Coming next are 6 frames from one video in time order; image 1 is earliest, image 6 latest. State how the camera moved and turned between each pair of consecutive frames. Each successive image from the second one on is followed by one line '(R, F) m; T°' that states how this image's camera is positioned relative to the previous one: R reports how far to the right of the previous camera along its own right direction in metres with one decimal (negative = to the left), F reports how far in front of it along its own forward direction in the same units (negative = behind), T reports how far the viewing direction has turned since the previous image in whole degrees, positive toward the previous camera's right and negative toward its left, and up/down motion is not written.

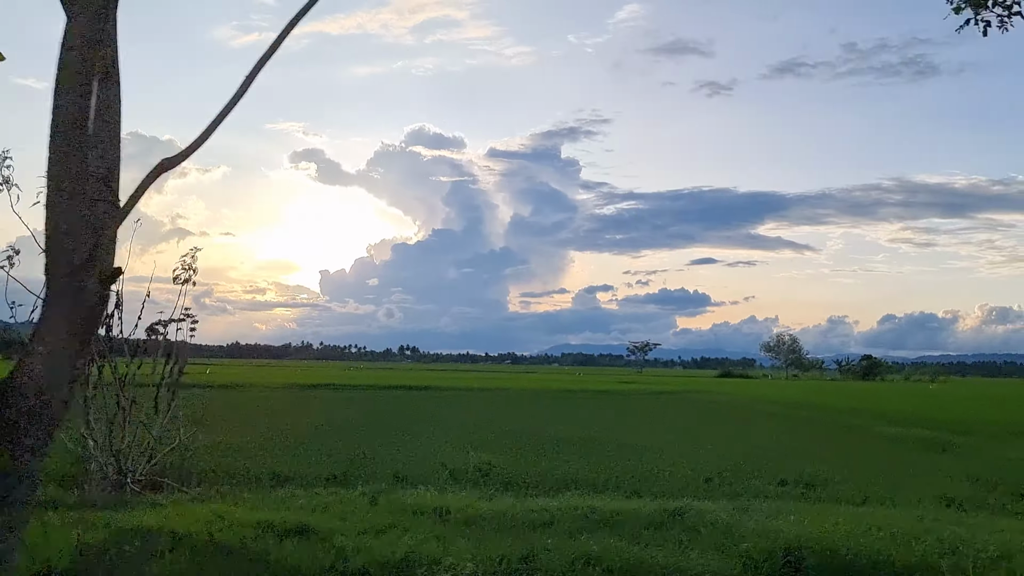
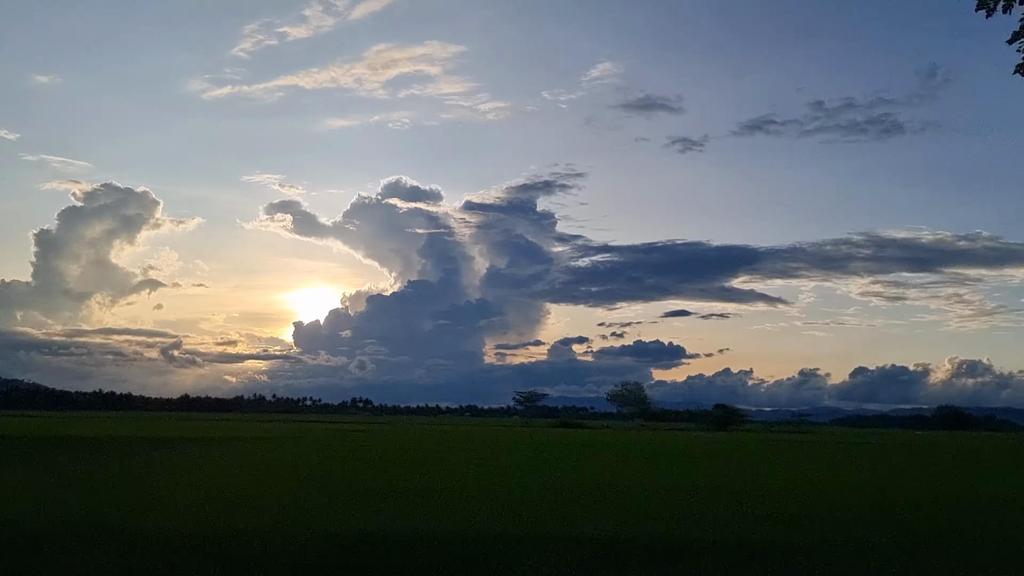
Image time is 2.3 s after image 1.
(+7.5, +3.0) m; +2°
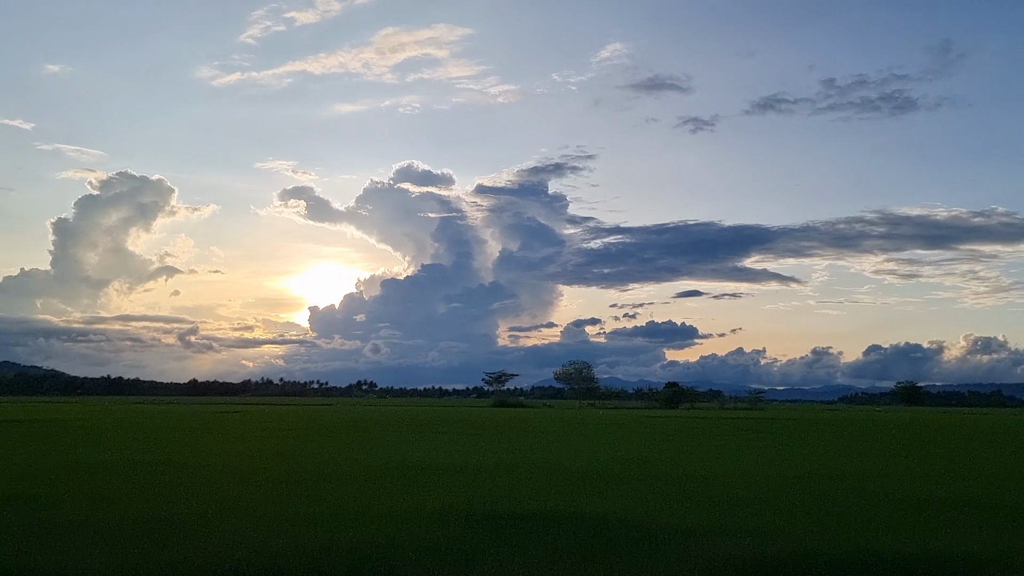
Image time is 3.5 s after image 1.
(+4.9, -3.2) m; -1°
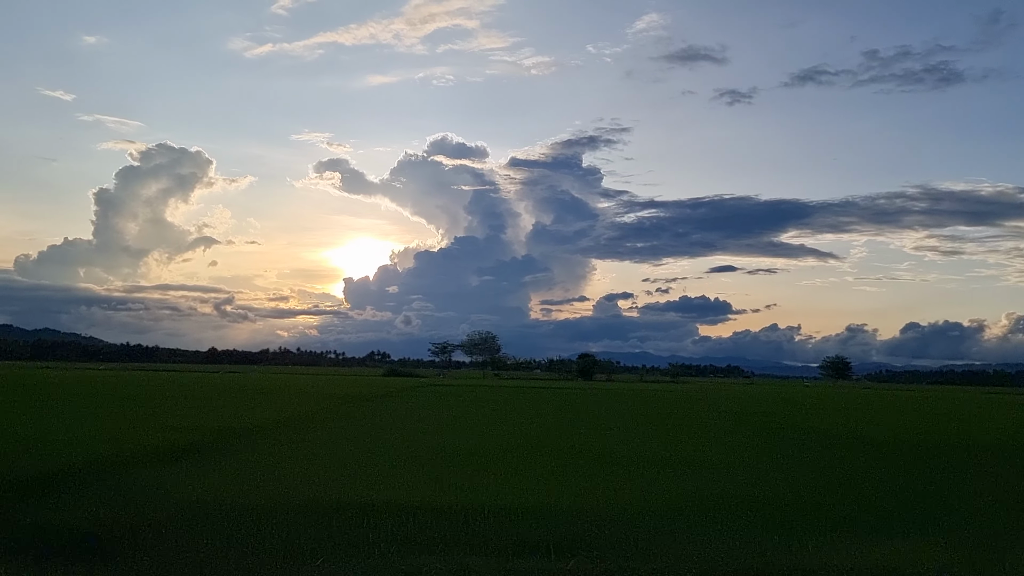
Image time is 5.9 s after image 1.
(+10.3, -0.3) m; -3°
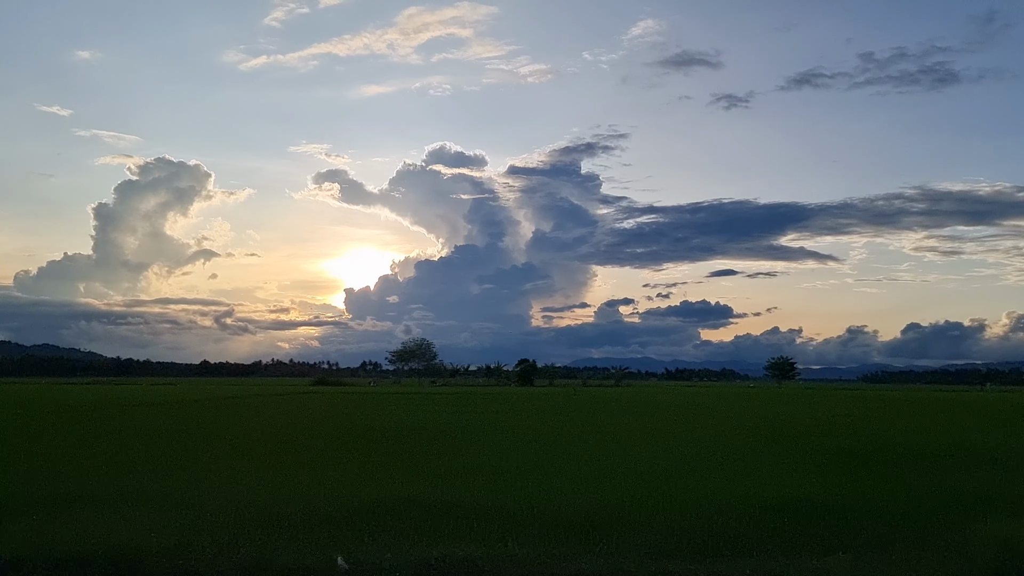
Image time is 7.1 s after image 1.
(+5.4, -0.2) m; 0°
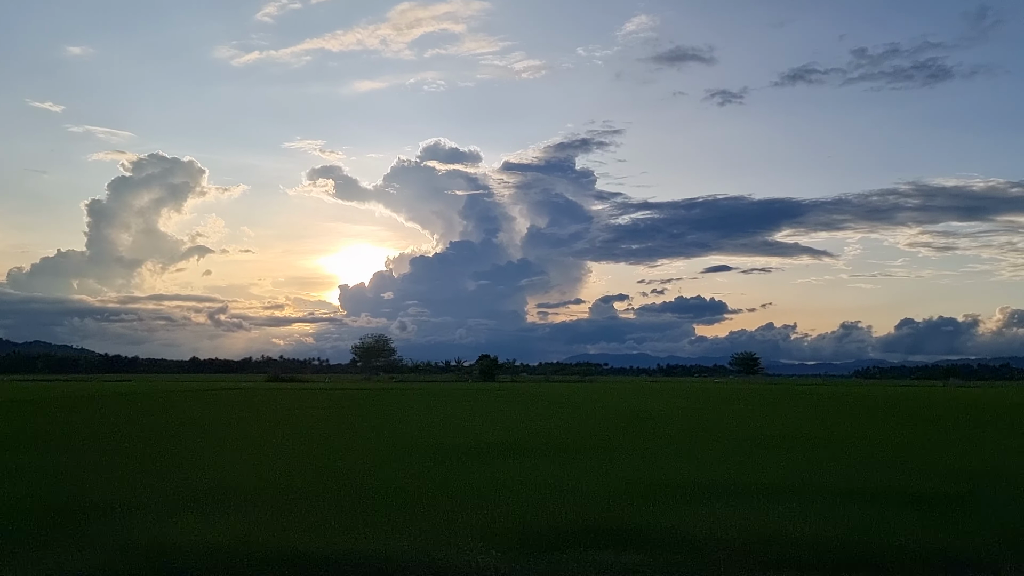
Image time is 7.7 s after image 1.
(+2.9, +0.4) m; 0°
